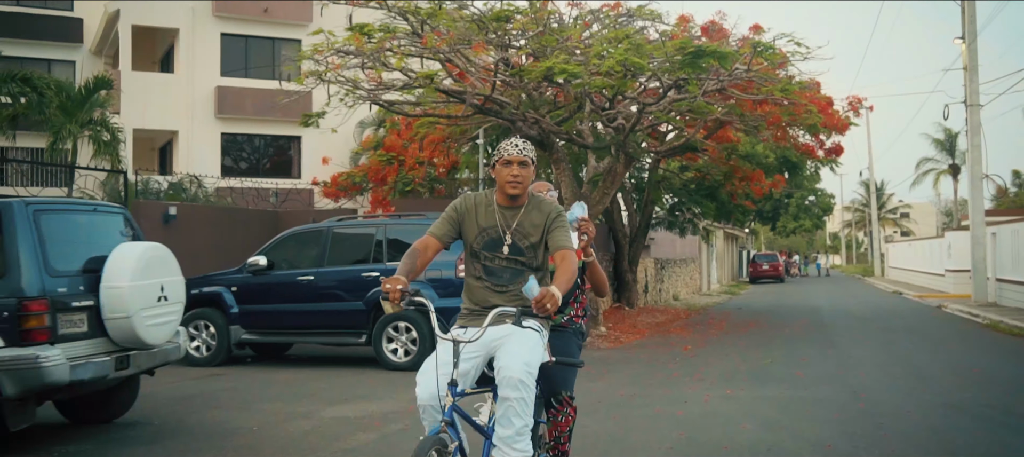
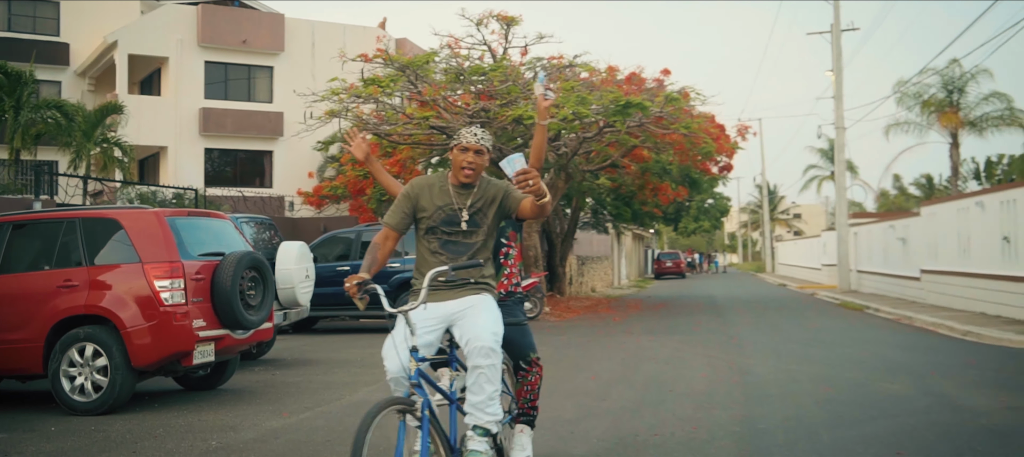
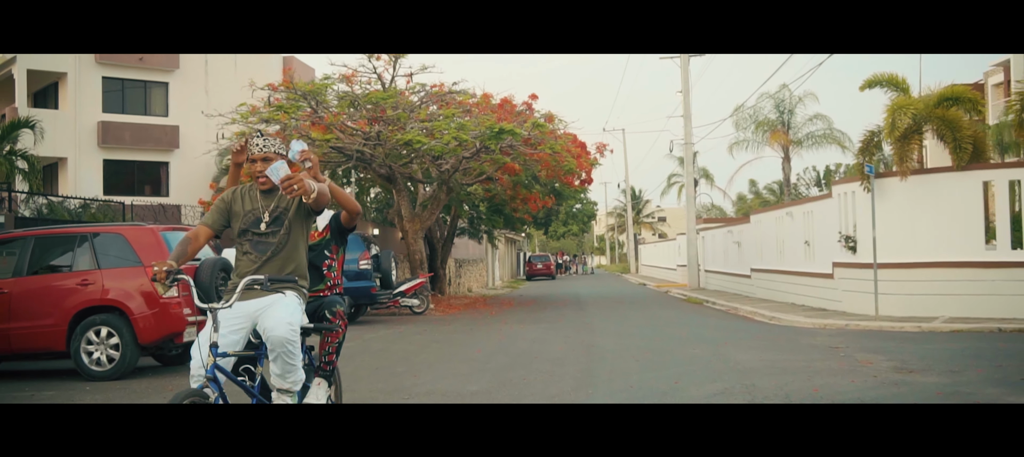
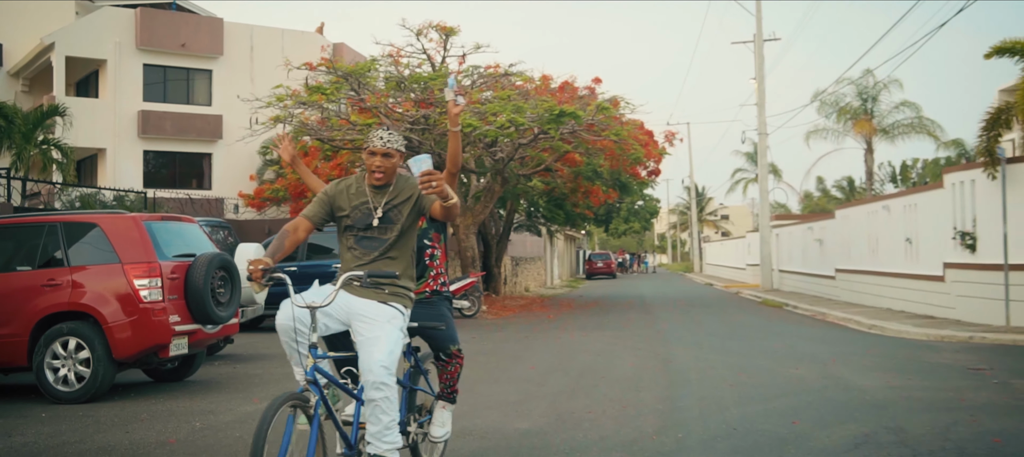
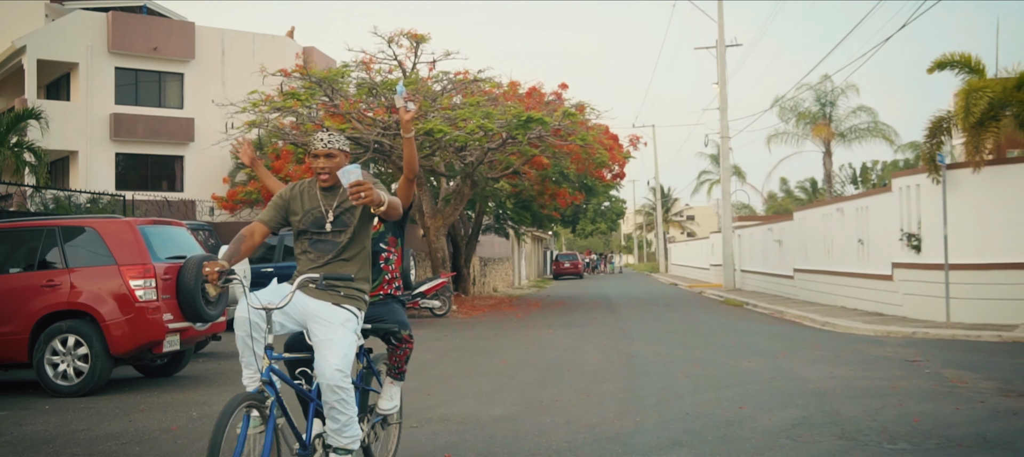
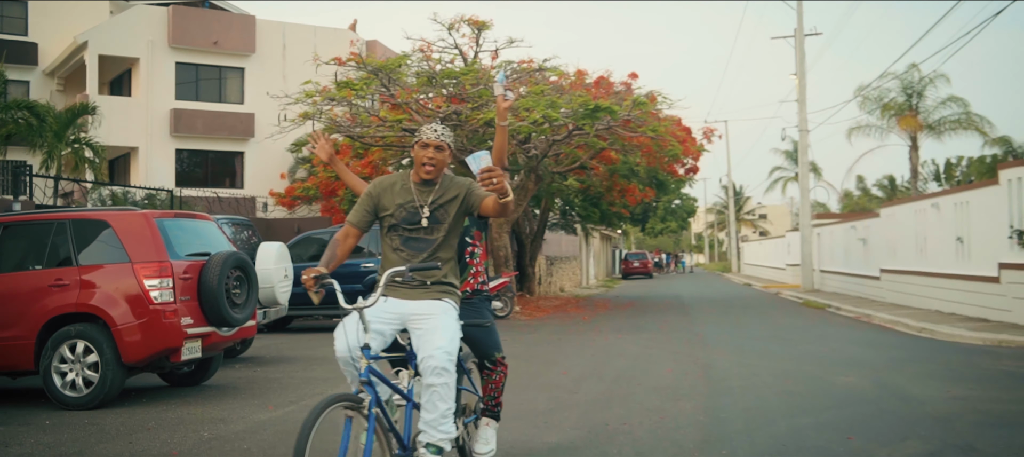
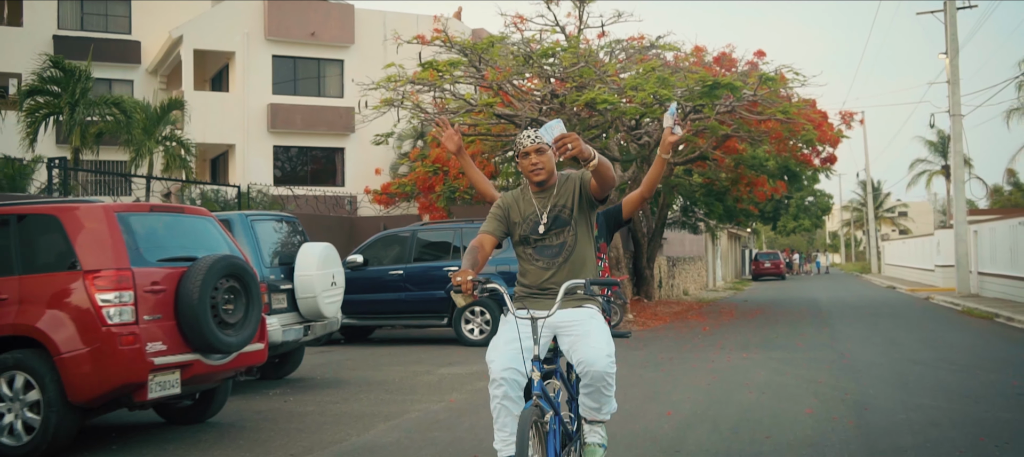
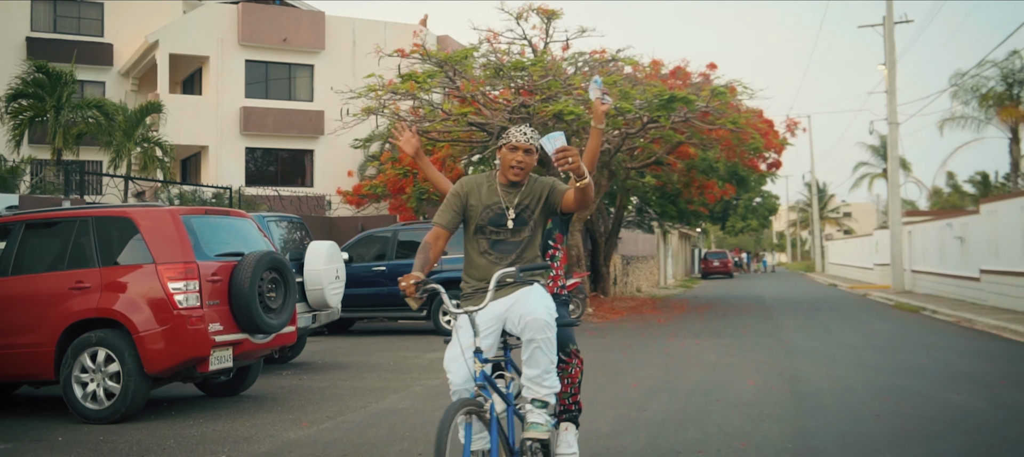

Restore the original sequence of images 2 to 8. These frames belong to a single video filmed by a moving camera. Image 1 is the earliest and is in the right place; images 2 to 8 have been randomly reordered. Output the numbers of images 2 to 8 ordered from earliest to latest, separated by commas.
7, 8, 2, 6, 4, 5, 3
